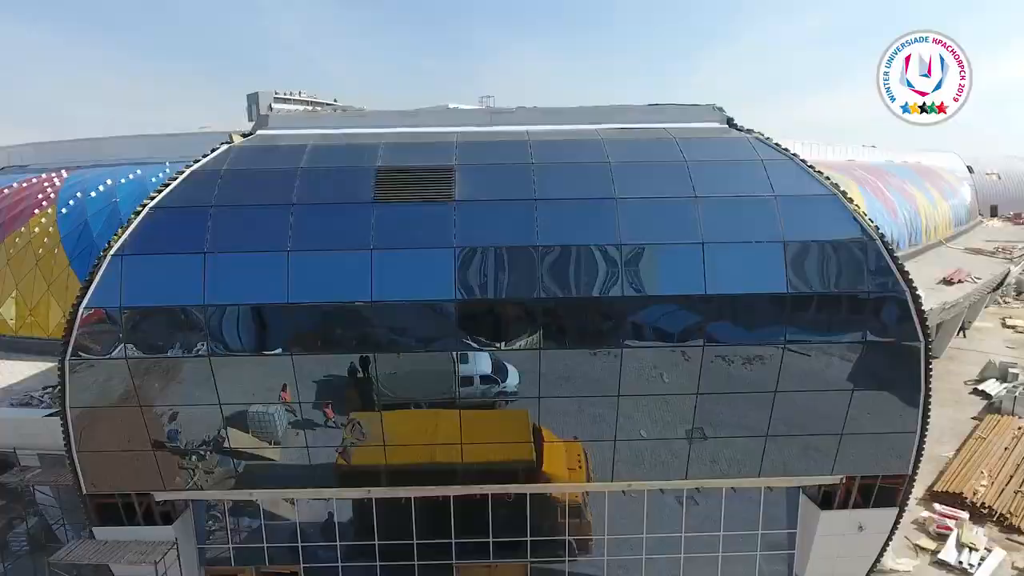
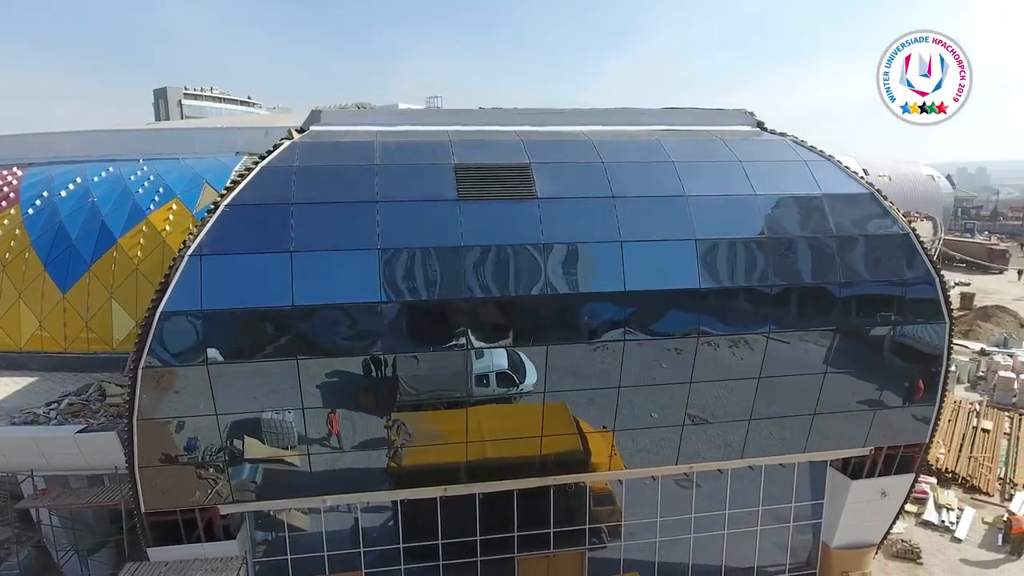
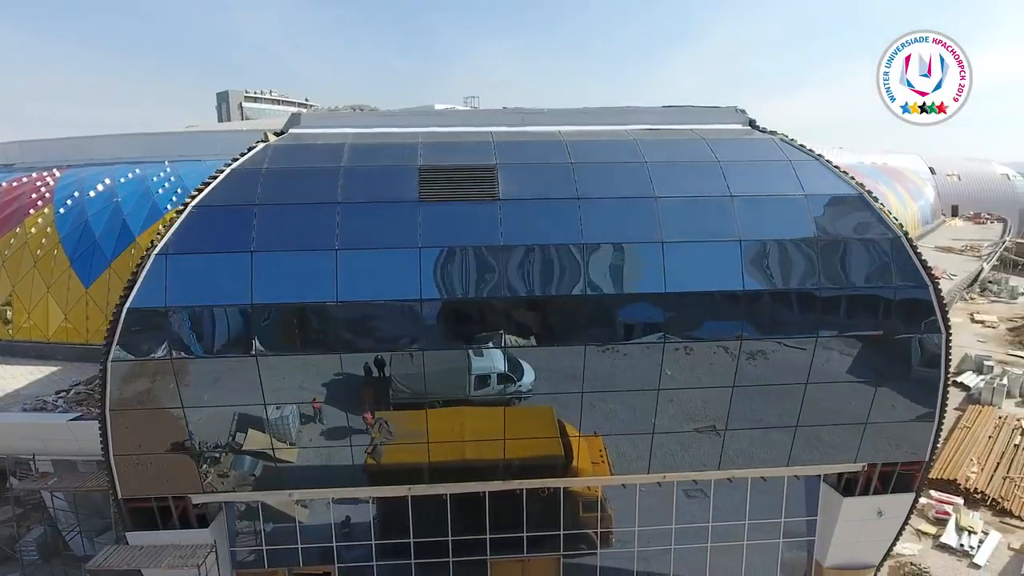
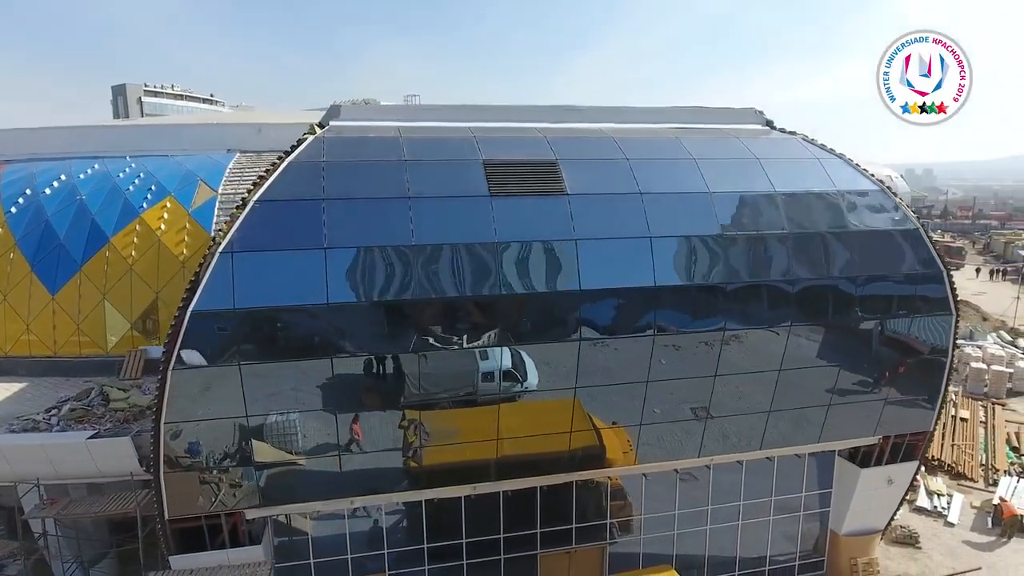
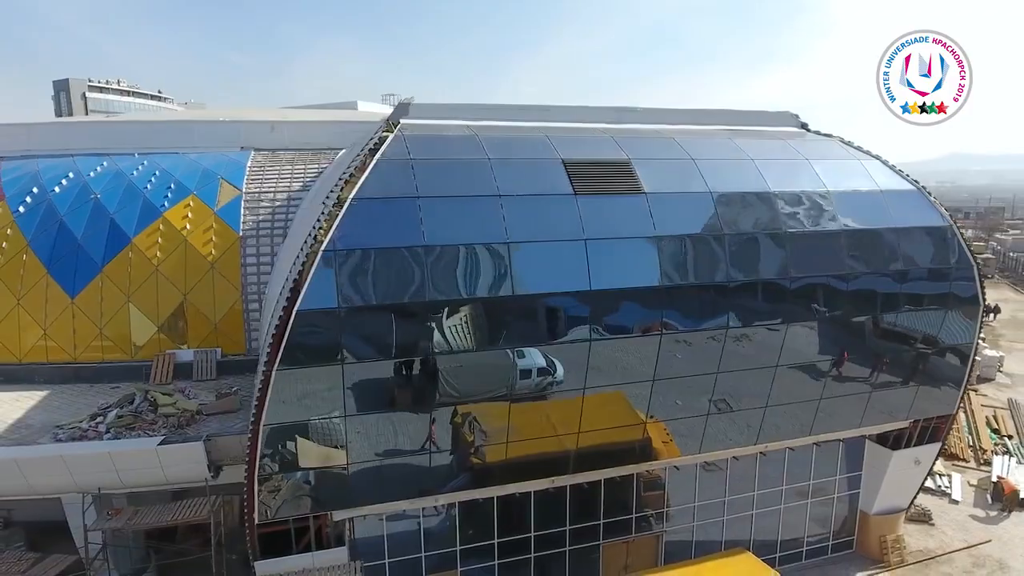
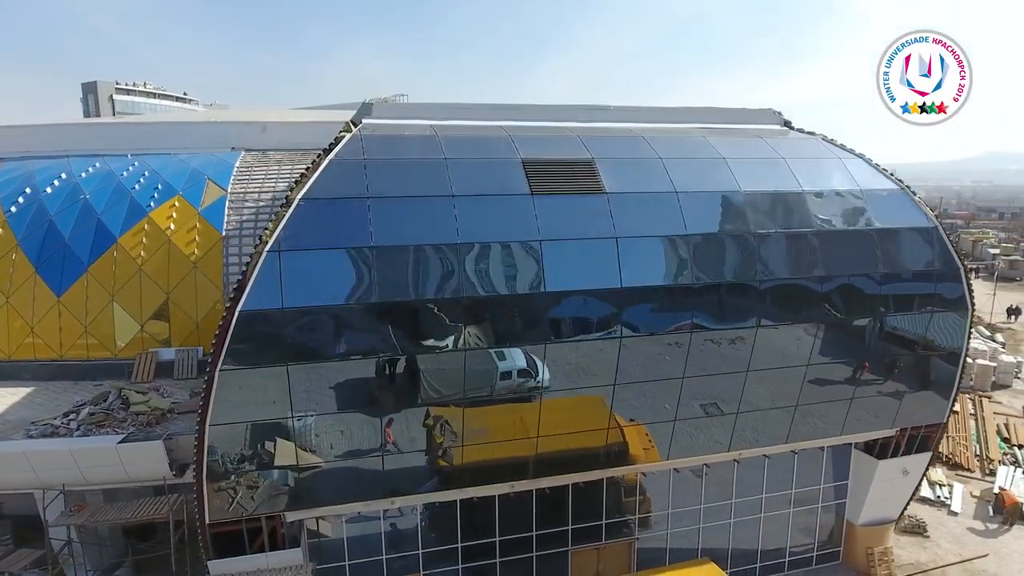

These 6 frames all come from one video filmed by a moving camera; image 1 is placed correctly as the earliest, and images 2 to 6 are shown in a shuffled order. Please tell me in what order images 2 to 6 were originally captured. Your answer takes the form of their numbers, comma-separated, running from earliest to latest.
3, 2, 4, 6, 5
